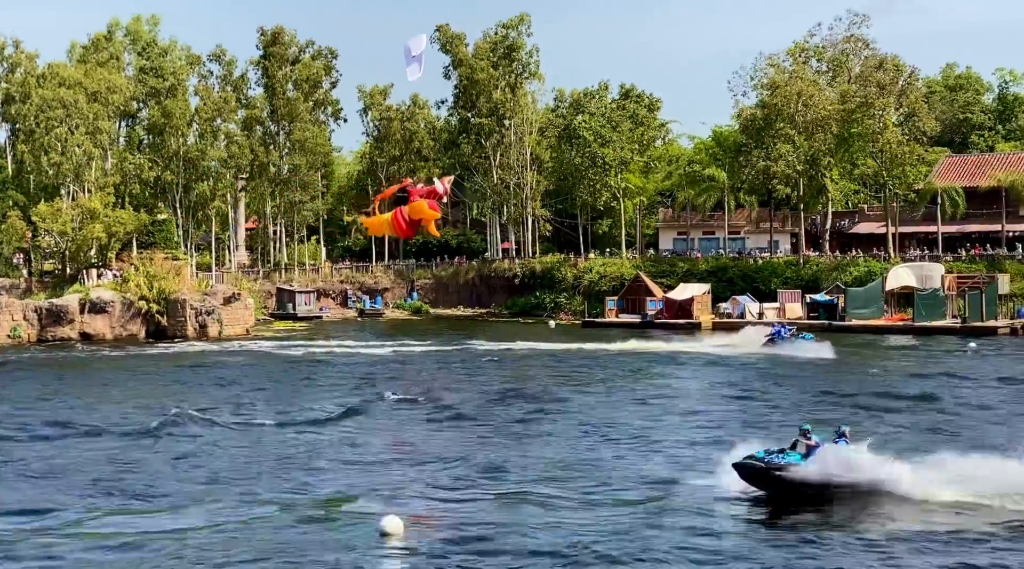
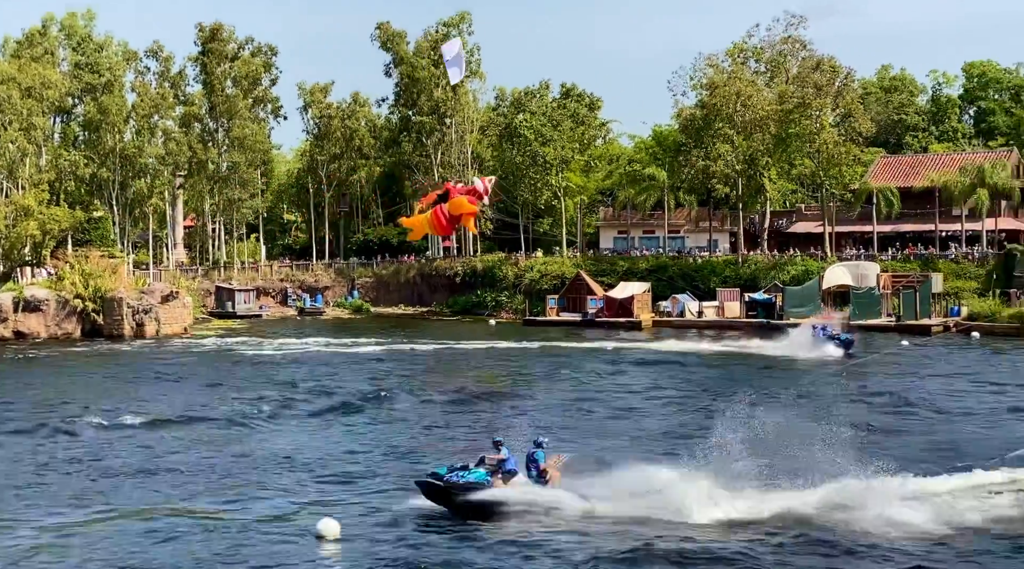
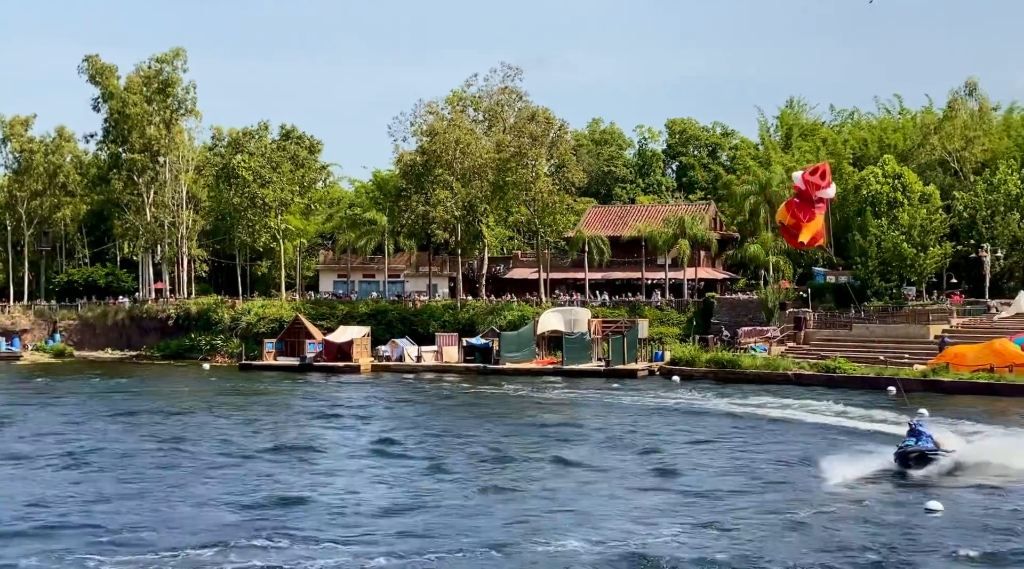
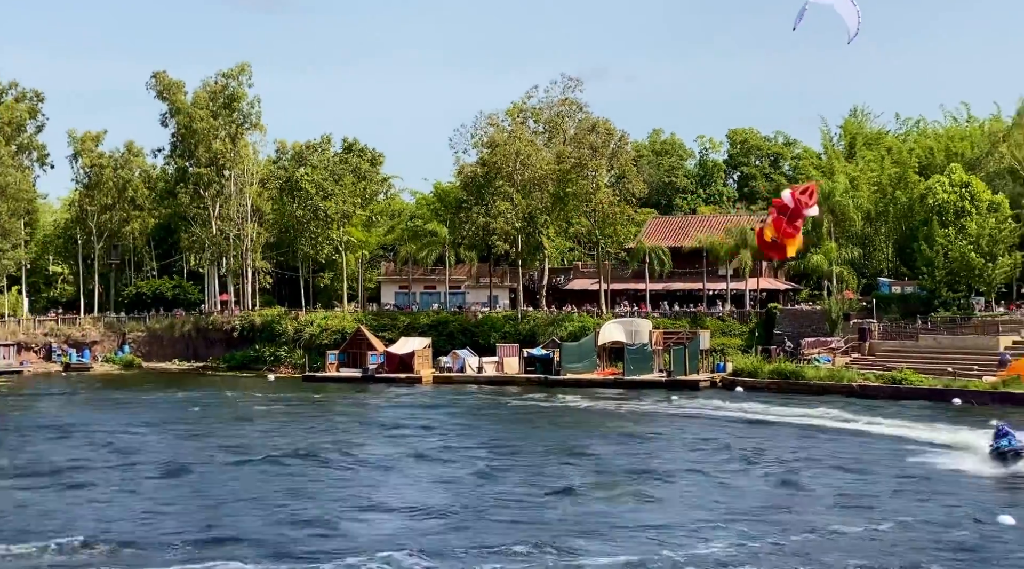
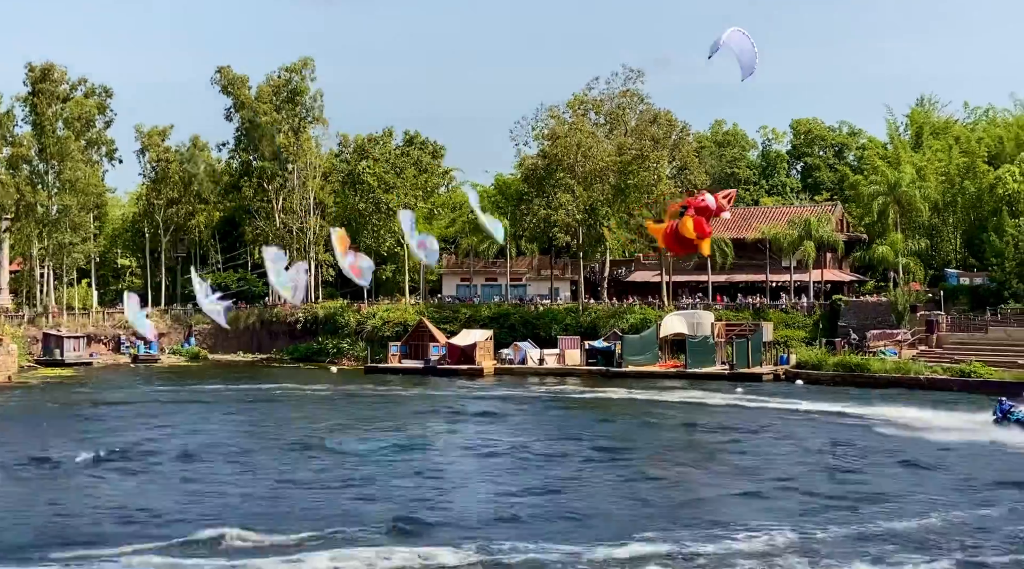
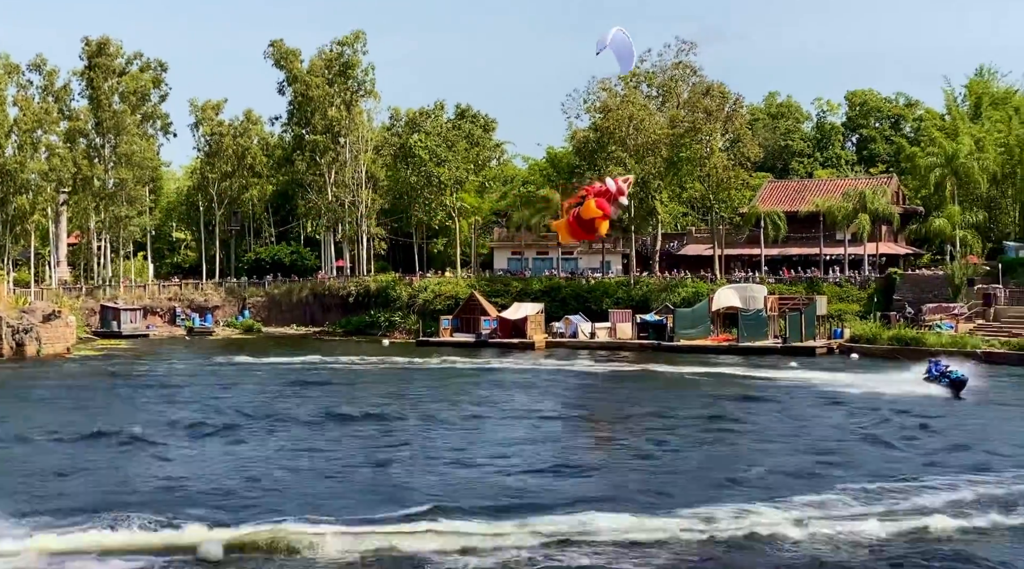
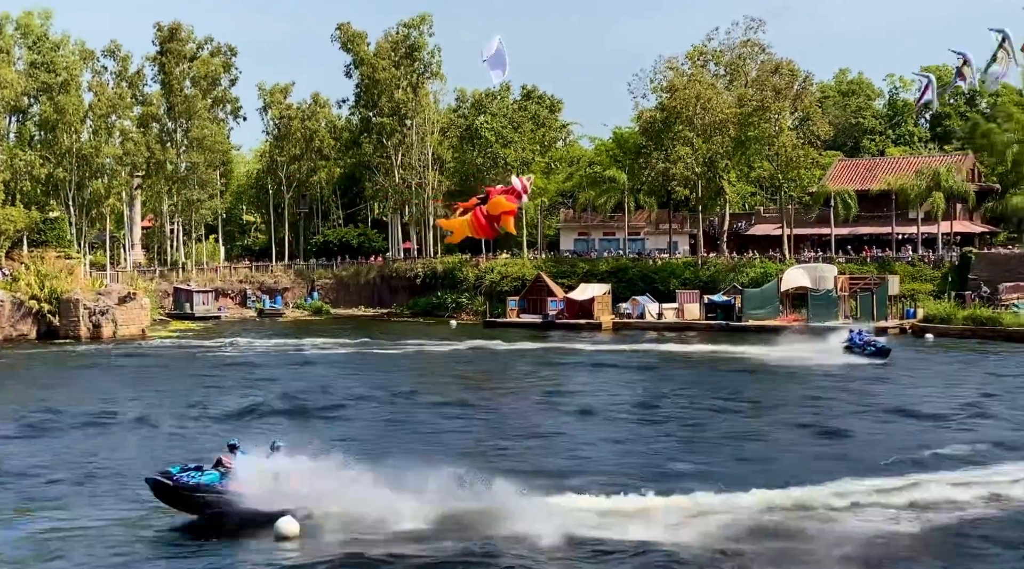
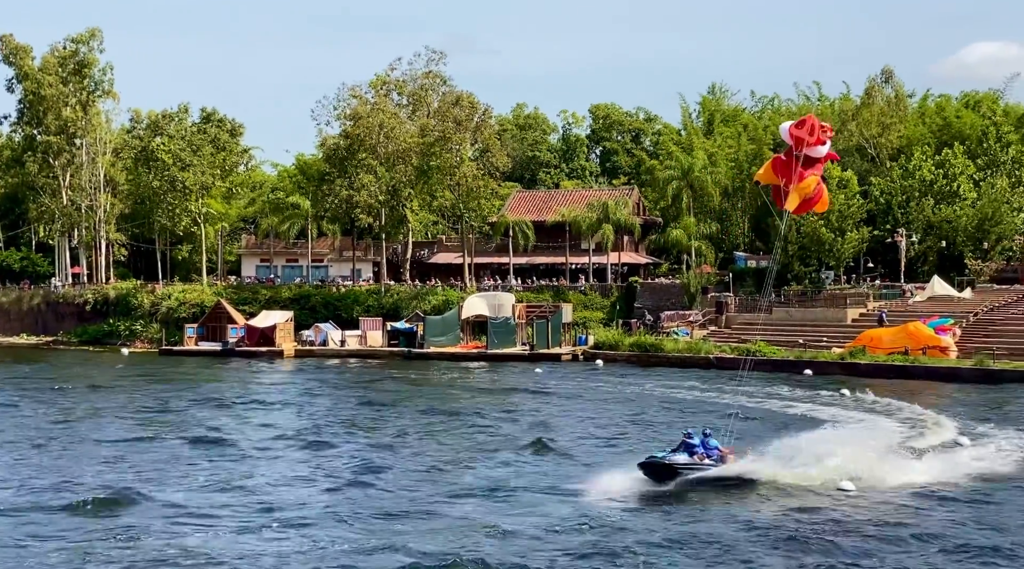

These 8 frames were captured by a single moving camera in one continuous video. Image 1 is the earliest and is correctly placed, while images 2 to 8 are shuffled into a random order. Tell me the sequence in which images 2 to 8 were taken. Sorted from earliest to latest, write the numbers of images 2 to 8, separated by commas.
2, 7, 6, 5, 4, 3, 8
